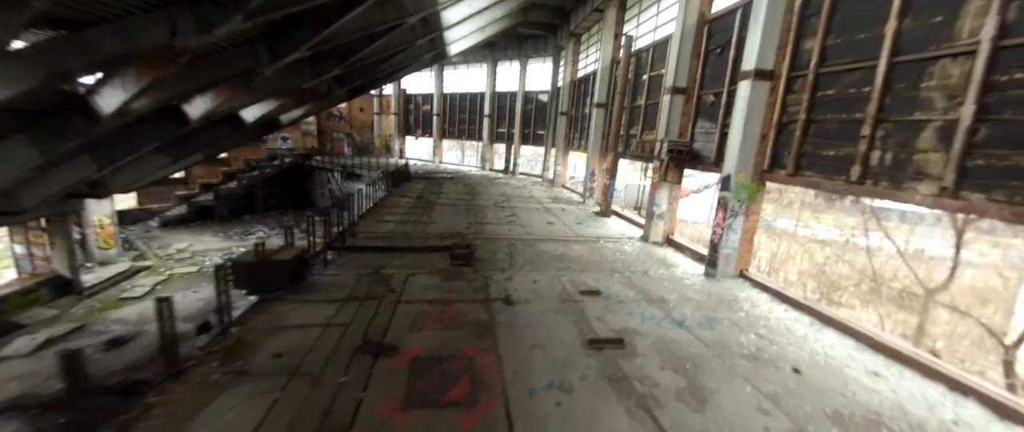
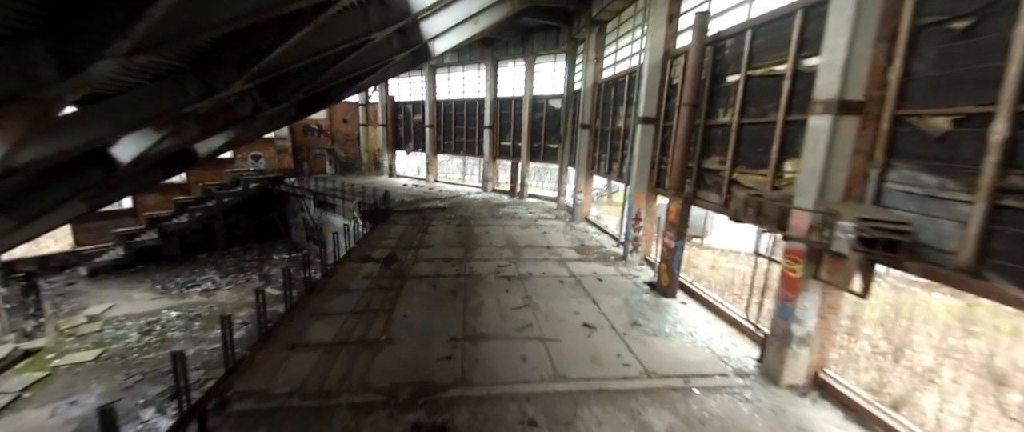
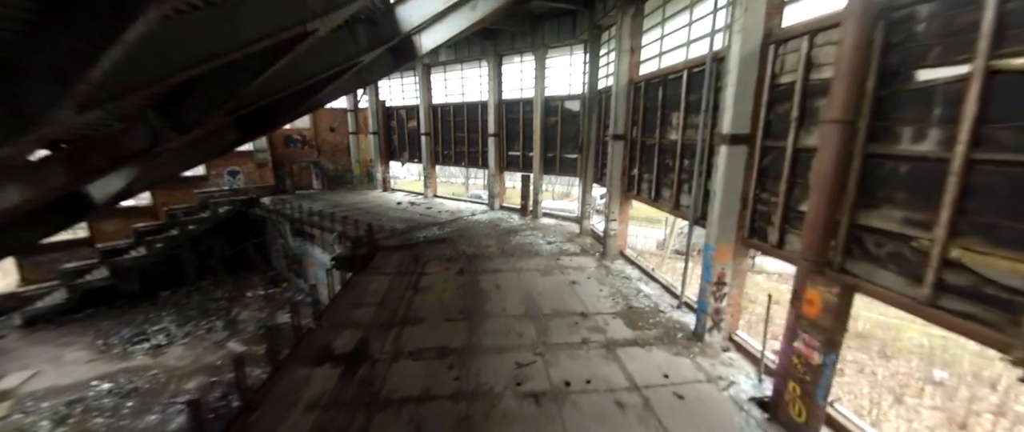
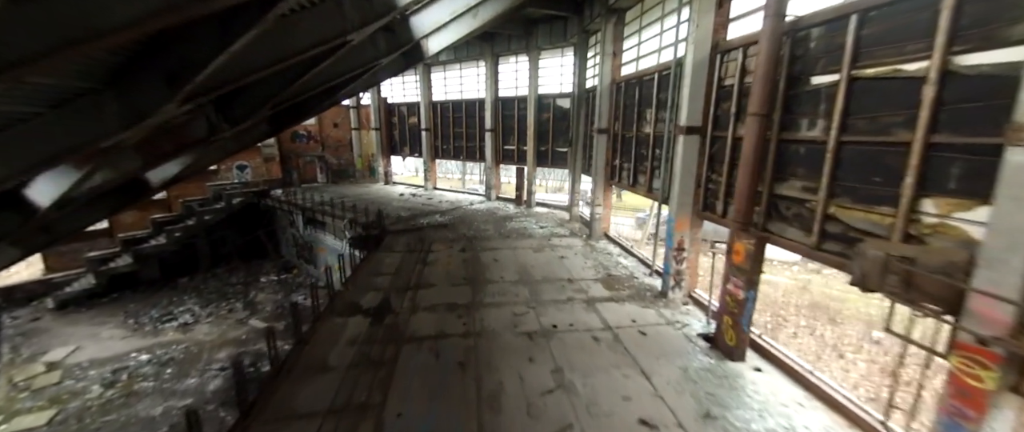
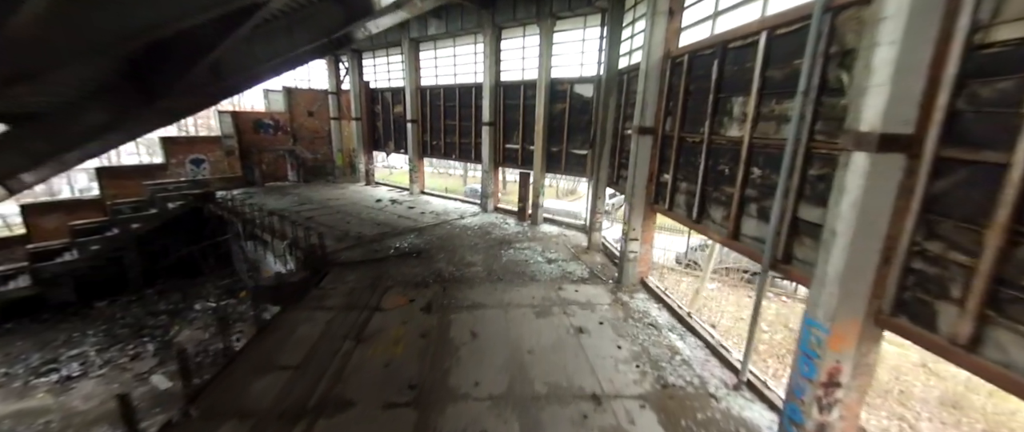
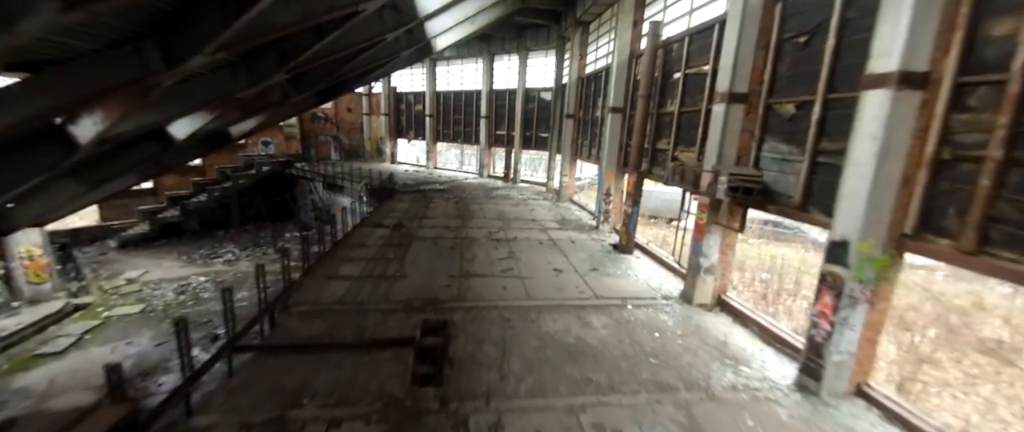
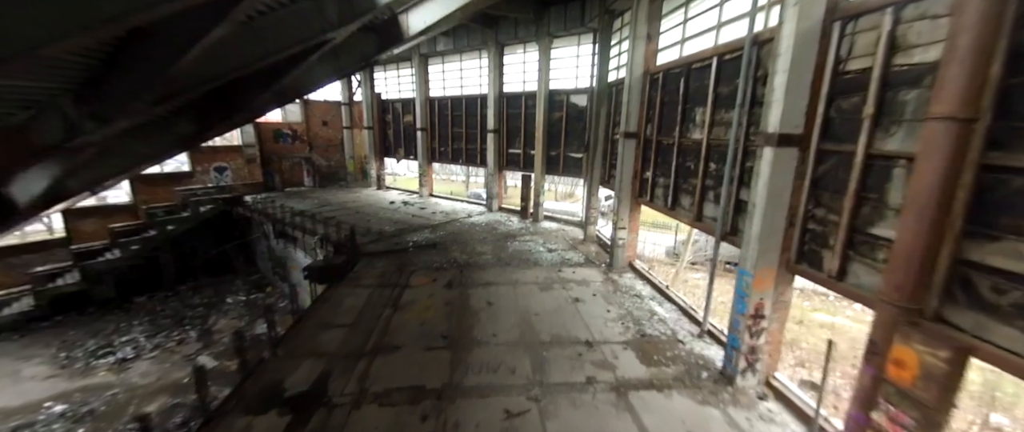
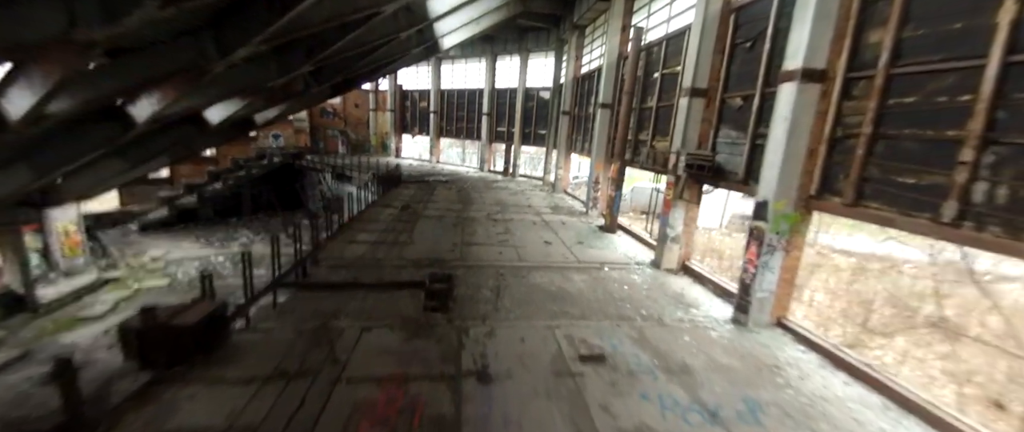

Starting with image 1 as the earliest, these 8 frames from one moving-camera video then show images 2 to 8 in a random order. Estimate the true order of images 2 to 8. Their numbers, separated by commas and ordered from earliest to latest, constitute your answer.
8, 6, 2, 4, 3, 7, 5
